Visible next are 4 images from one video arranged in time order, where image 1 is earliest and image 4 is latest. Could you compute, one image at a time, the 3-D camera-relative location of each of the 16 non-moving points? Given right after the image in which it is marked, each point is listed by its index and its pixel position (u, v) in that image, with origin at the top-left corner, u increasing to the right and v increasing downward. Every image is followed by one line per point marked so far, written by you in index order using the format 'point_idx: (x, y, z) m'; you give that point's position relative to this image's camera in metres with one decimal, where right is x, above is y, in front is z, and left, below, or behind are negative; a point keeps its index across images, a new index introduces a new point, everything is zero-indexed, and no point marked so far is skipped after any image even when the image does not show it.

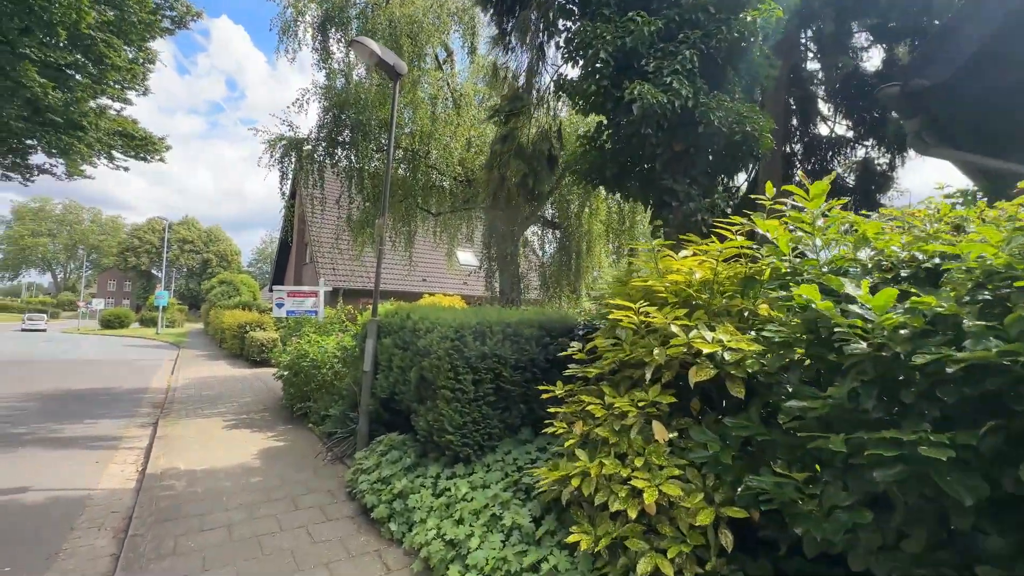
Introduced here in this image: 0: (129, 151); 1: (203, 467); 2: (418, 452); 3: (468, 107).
0: (-10.6, +3.8, +12.4) m
1: (-3.3, -1.9, +4.8) m
2: (-0.8, -1.4, +3.8) m
3: (-0.9, +3.9, +9.7) m
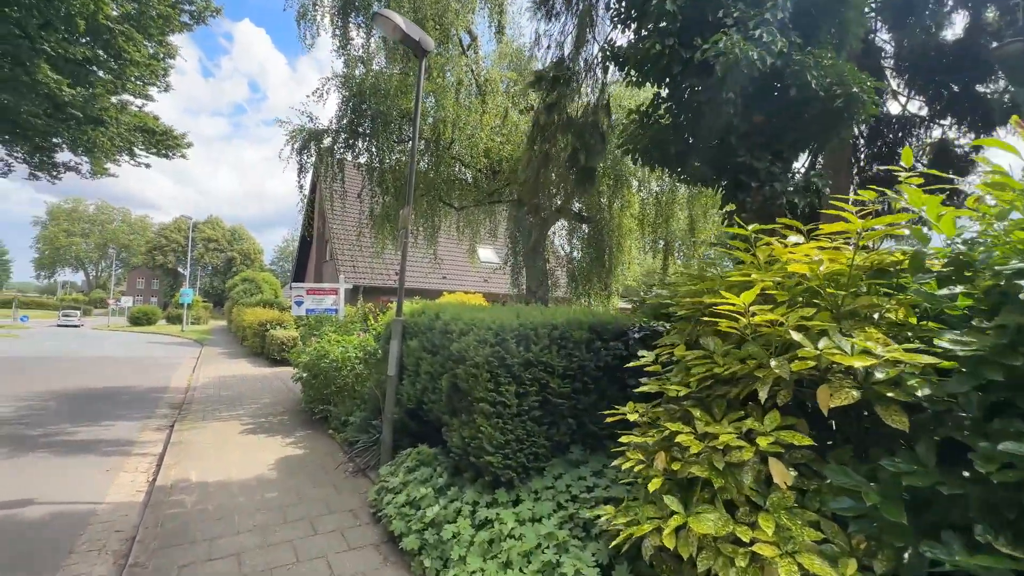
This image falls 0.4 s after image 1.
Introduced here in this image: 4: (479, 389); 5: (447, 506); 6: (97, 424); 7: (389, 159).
0: (-9.9, +3.8, +12.2) m
1: (-2.9, -1.9, +4.4) m
2: (-0.5, -1.4, +3.4) m
3: (-0.4, +4.0, +9.2) m
4: (-0.2, -0.7, +3.1) m
5: (-0.4, -1.5, +3.0) m
6: (-6.2, -2.0, +6.7) m
7: (-2.5, +2.5, +8.9) m
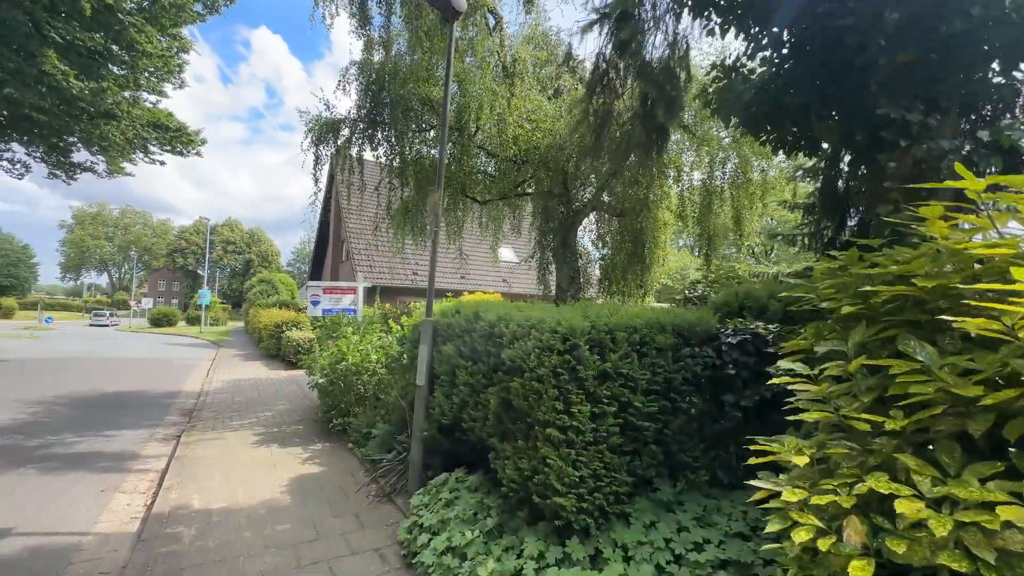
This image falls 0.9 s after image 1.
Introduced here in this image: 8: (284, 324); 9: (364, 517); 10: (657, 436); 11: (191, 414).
0: (-9.2, +3.8, +11.9) m
1: (-2.5, -1.8, +3.8) m
2: (-0.1, -1.3, +2.7) m
3: (+0.2, +4.0, +8.5) m
4: (+0.2, -0.6, +2.4) m
5: (-0.1, -1.4, +2.4) m
6: (-5.7, -2.0, +6.2) m
7: (-1.9, +2.6, +8.3) m
8: (-6.9, -1.1, +13.5) m
9: (-1.2, -1.9, +3.6) m
10: (+0.8, -0.8, +2.5) m
11: (-5.4, -2.1, +7.5) m
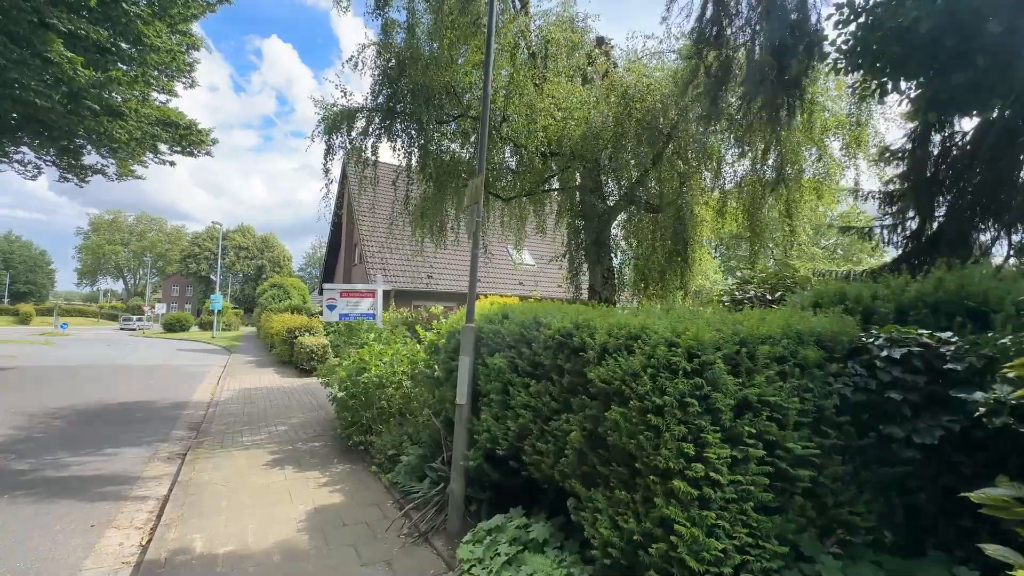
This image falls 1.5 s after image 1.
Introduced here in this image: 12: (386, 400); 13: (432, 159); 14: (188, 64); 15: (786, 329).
0: (-8.7, +3.7, +11.4) m
1: (-2.0, -1.9, +3.2) m
2: (+0.4, -1.3, +2.0) m
3: (+0.7, +4.0, +7.9) m
4: (+0.6, -0.6, +1.7) m
5: (+0.4, -1.4, +1.7) m
6: (-5.2, -2.1, +5.7) m
7: (-1.4, +2.5, +7.7) m
8: (-6.3, -1.2, +13.0) m
9: (-0.8, -1.9, +3.0) m
10: (+1.2, -0.8, +1.8) m
11: (-4.9, -2.2, +6.9) m
12: (-1.4, -1.2, +5.0) m
13: (-1.3, +2.3, +7.7) m
14: (-8.2, +5.6, +11.2) m
15: (+1.2, -0.2, +1.9) m
